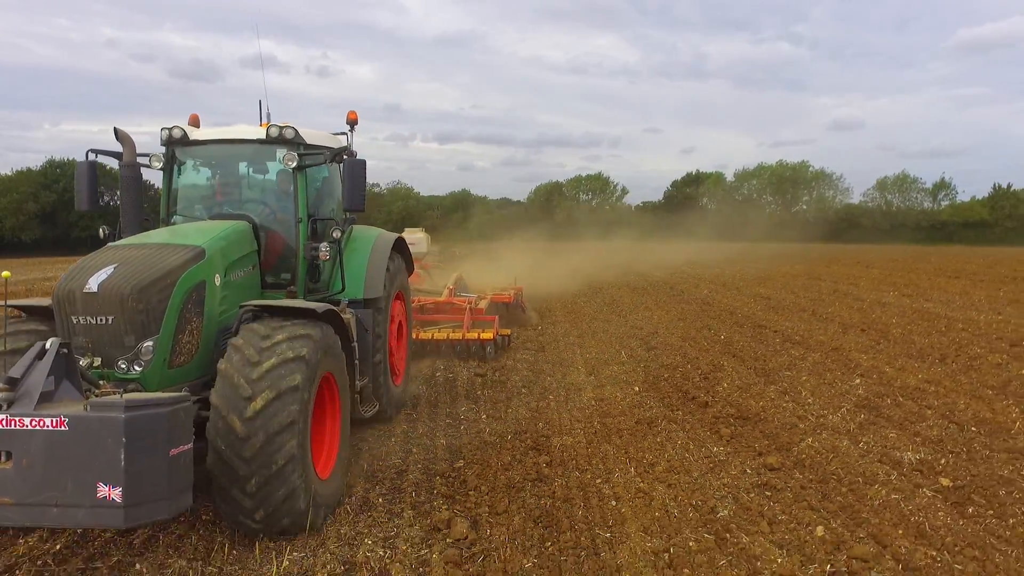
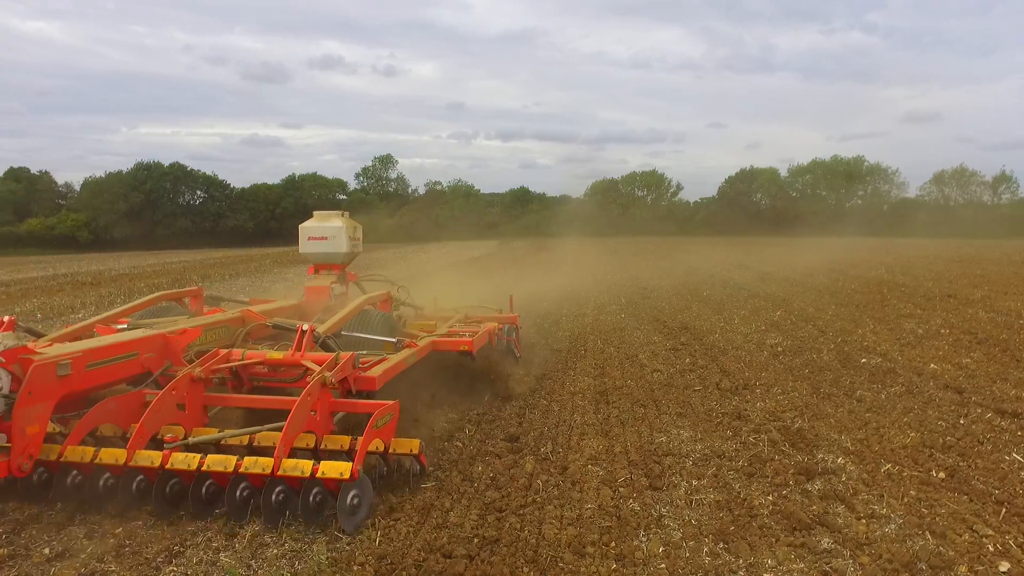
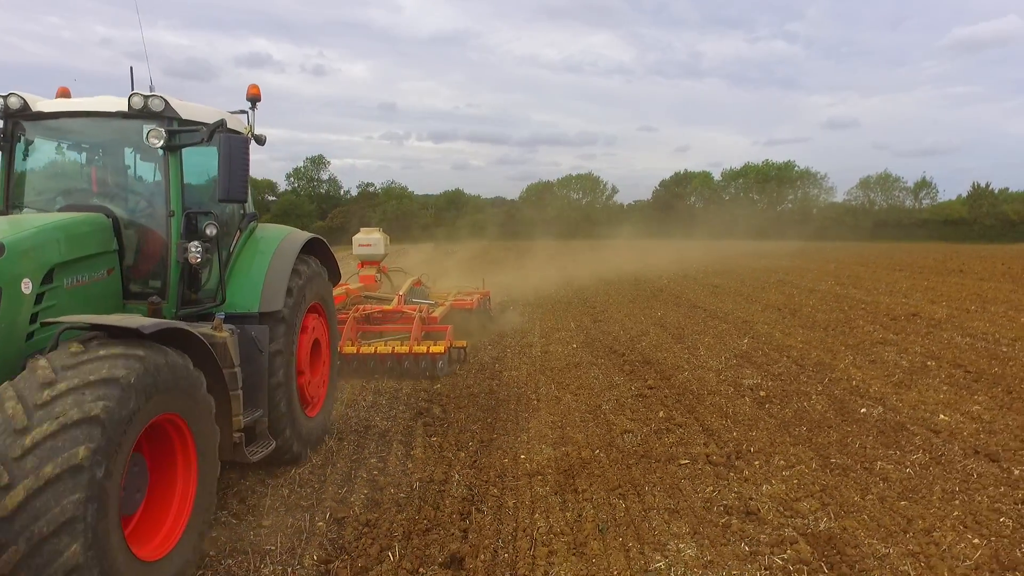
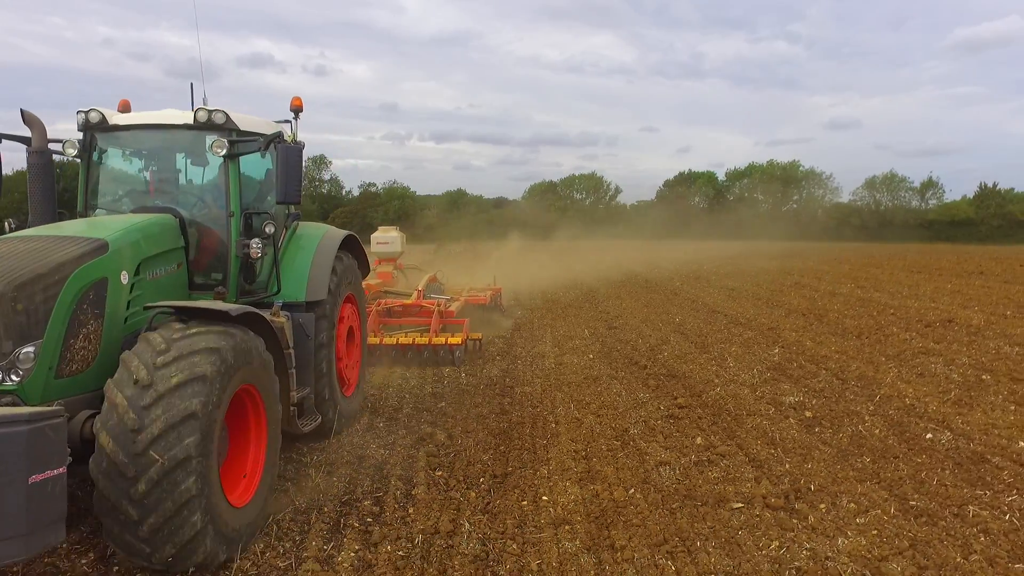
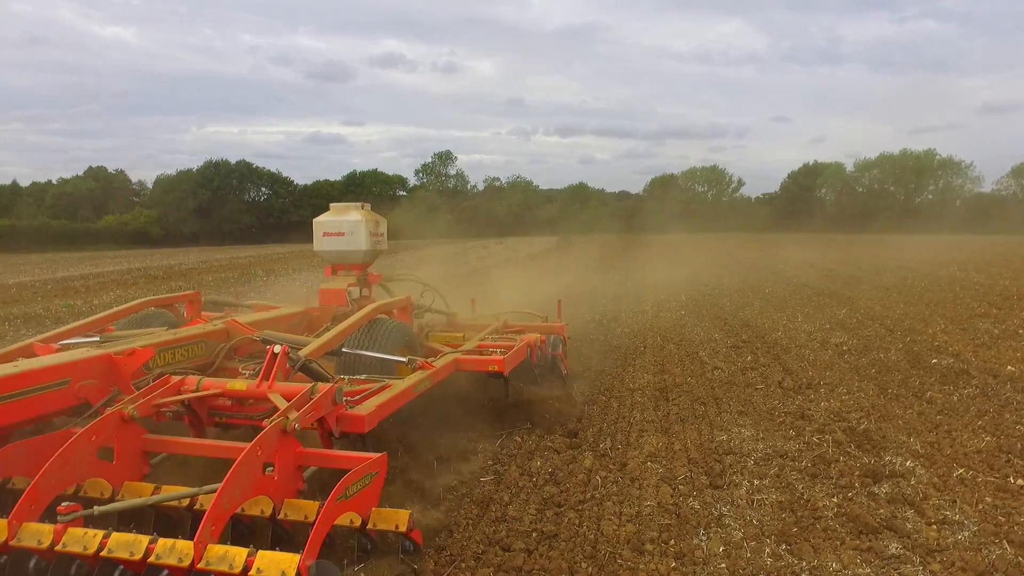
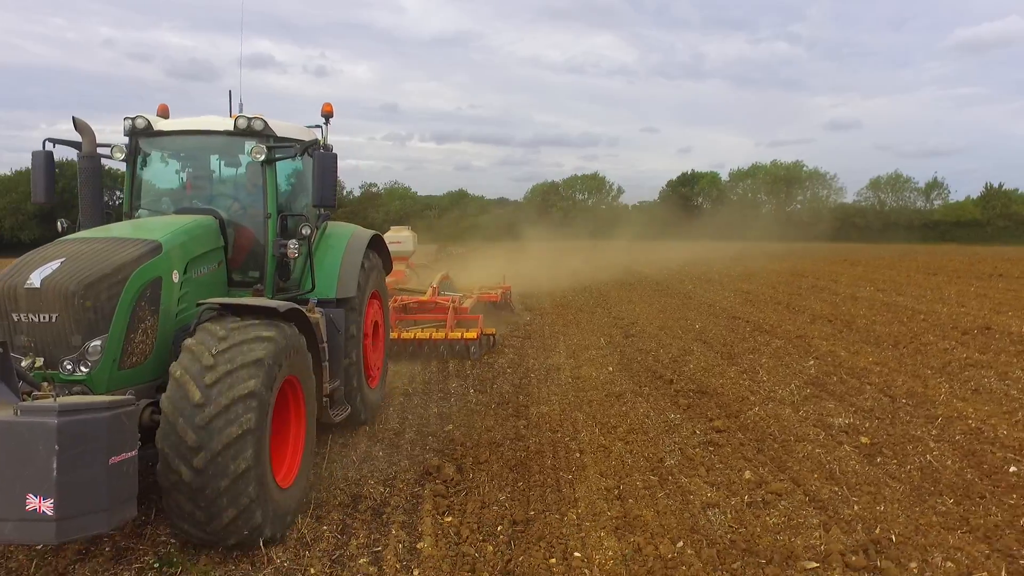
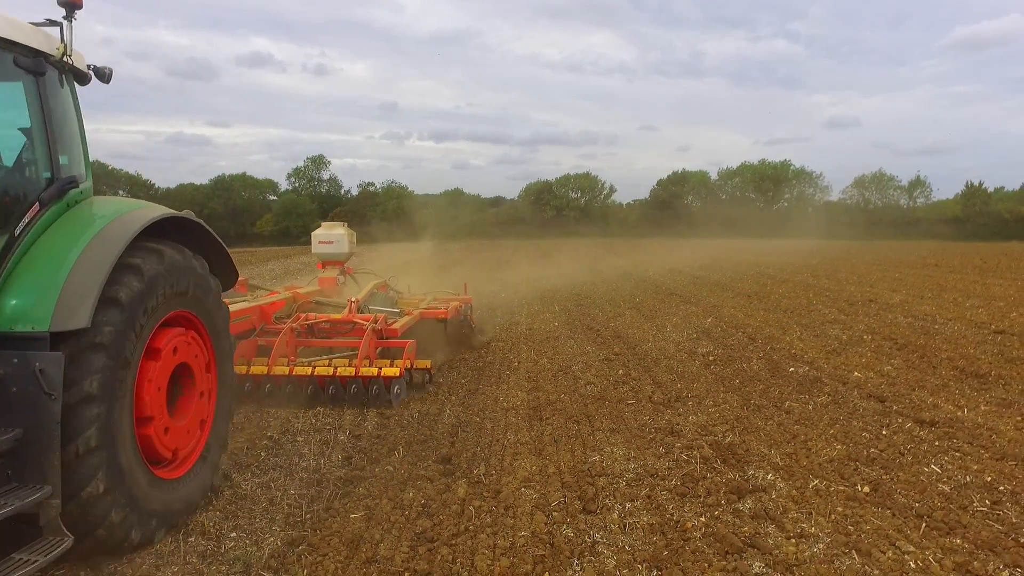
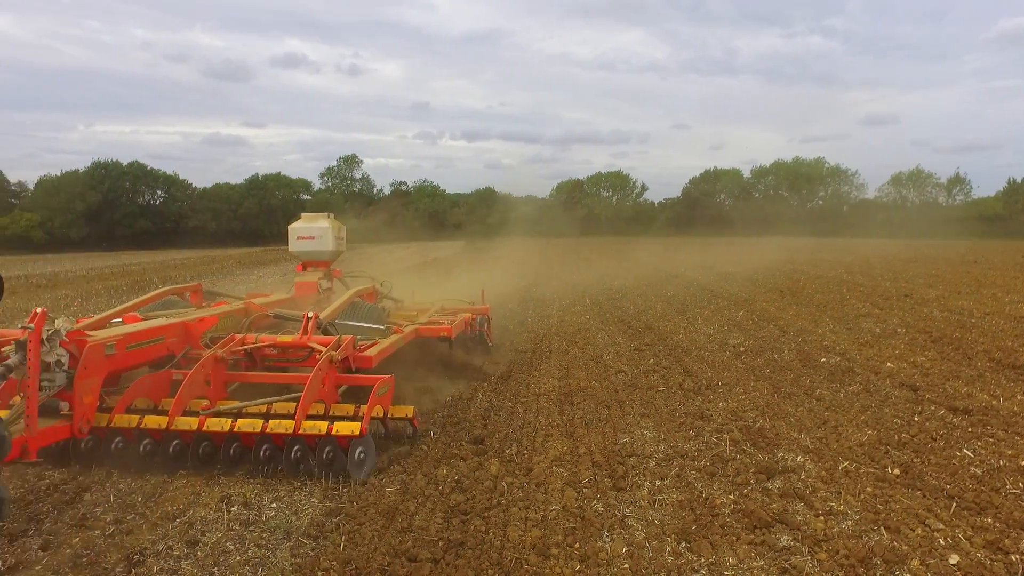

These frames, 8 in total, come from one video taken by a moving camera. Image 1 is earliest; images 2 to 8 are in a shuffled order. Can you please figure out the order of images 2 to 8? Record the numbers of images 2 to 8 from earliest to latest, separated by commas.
6, 4, 3, 7, 8, 2, 5
